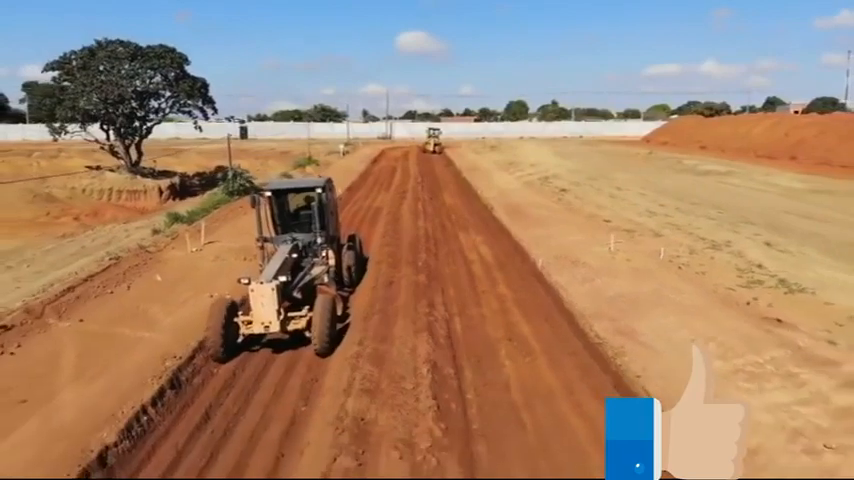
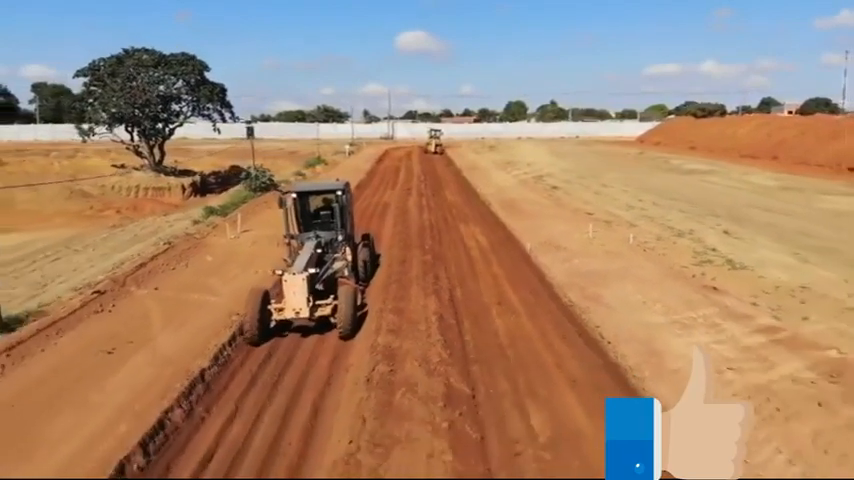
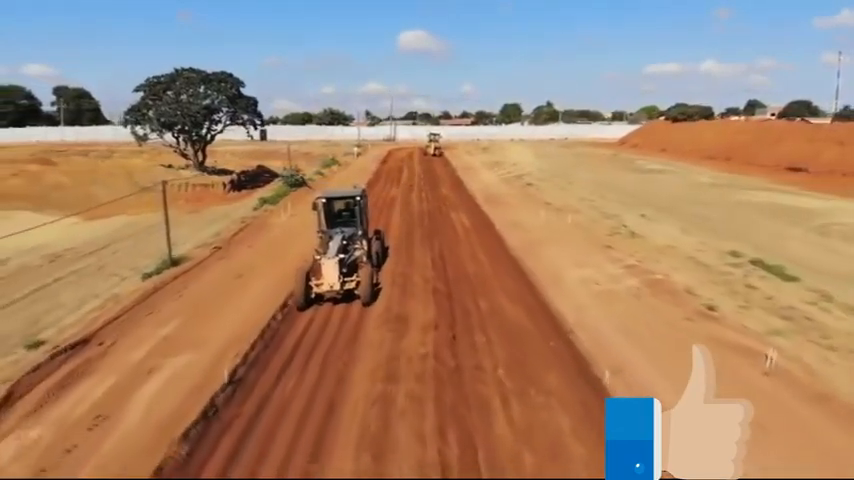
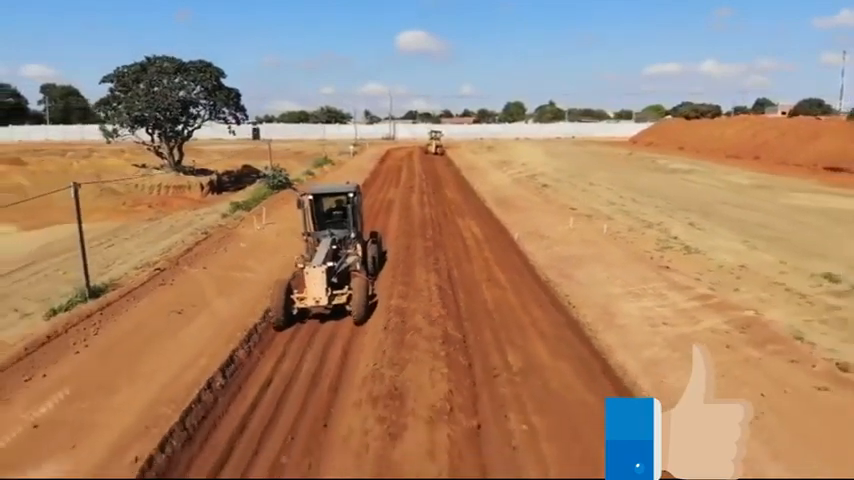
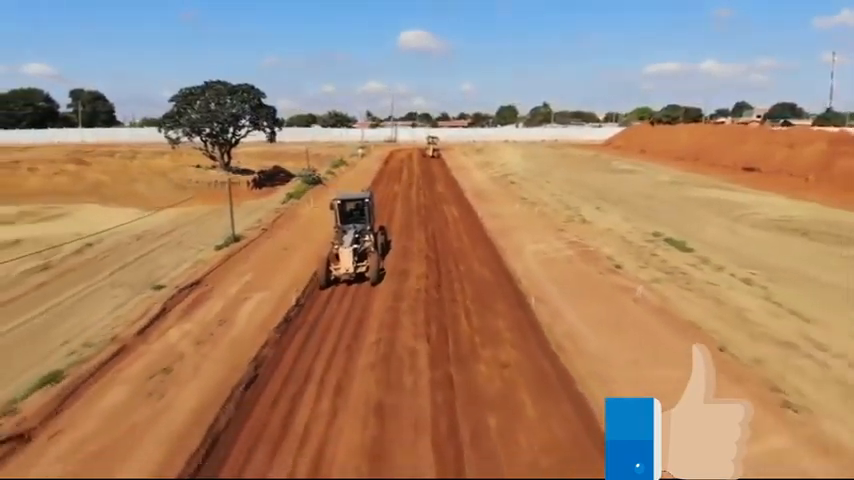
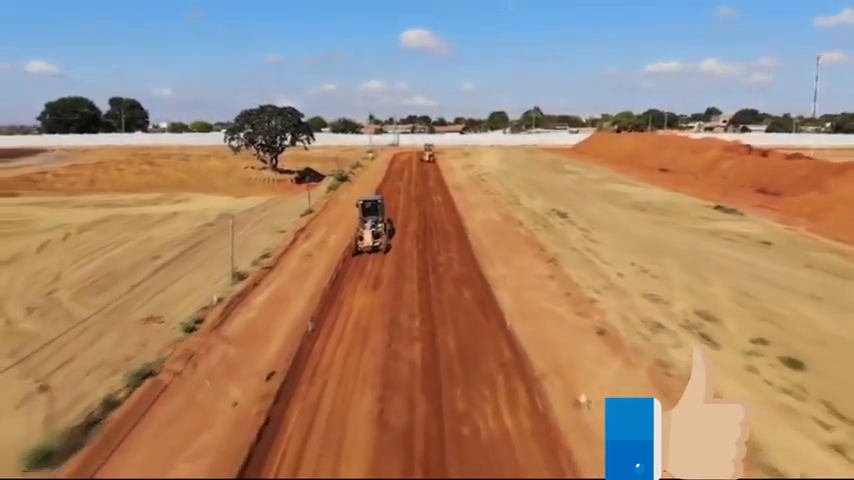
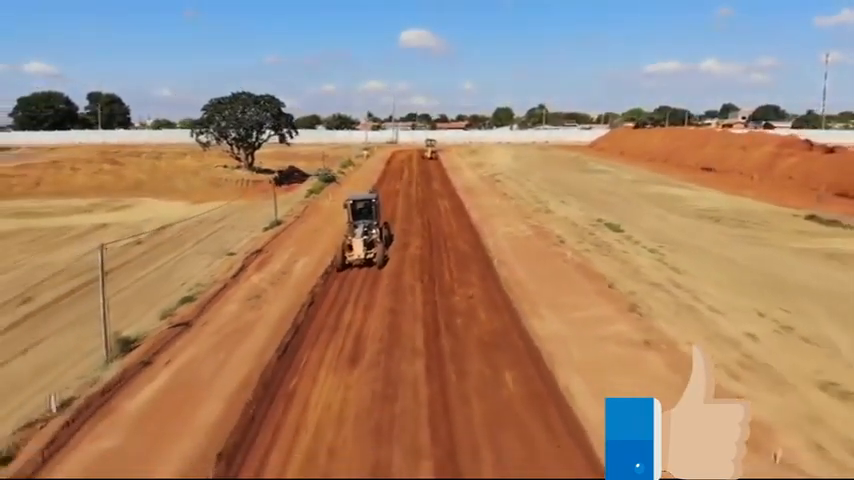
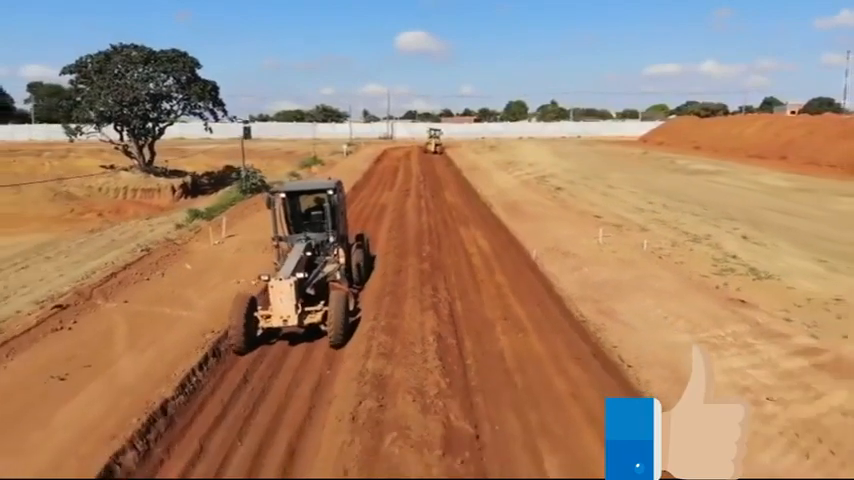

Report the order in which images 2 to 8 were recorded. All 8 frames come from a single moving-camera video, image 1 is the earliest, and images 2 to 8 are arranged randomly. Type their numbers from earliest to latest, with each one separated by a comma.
8, 2, 4, 3, 5, 7, 6
